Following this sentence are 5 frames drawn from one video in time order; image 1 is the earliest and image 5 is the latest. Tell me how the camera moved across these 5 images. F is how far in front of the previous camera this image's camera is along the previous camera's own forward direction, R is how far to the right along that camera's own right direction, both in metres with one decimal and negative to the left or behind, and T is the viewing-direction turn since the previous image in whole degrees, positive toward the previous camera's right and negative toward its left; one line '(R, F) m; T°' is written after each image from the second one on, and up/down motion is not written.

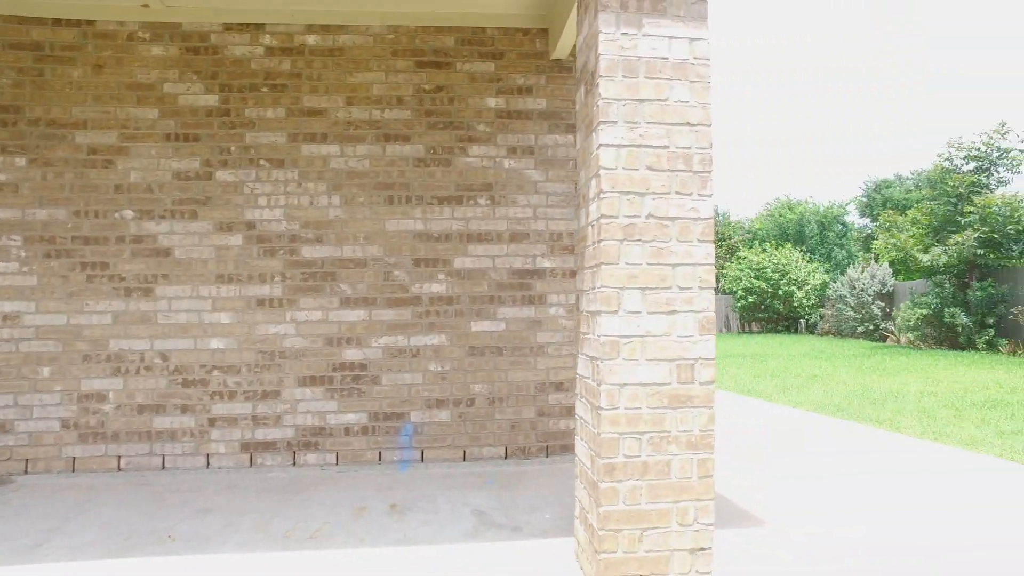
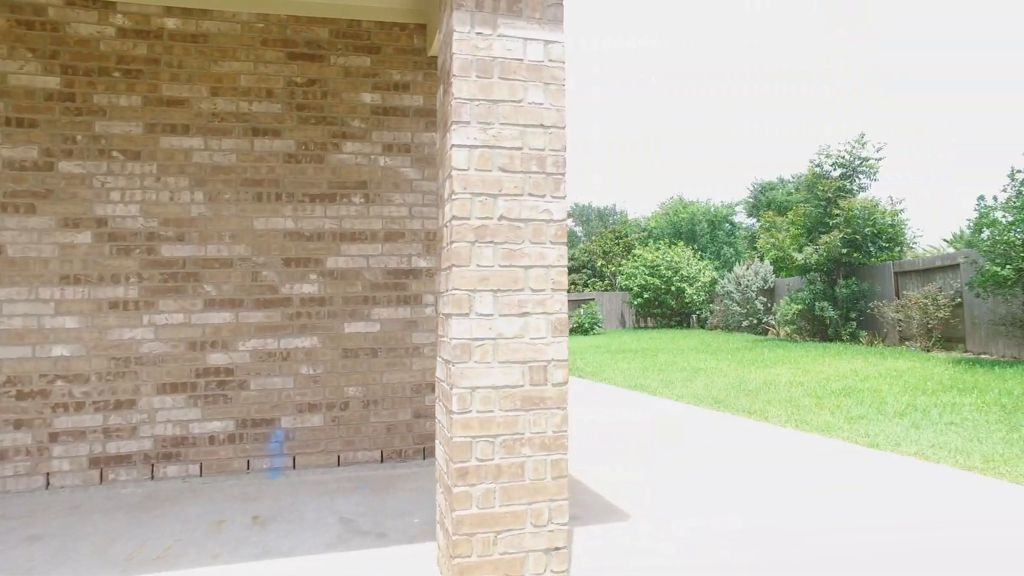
(+0.2, 0.0) m; +8°
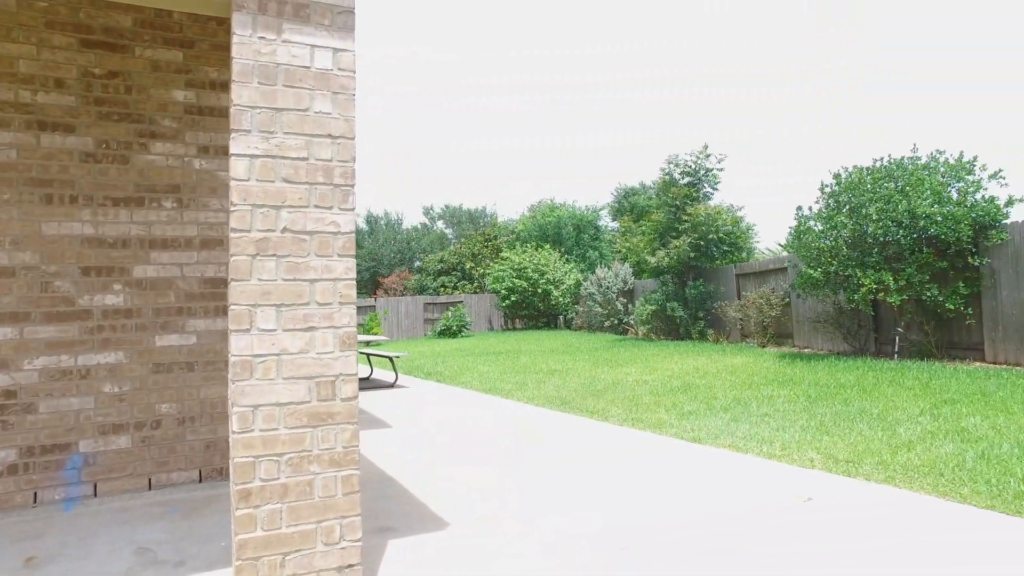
(+0.3, 0.0) m; +10°
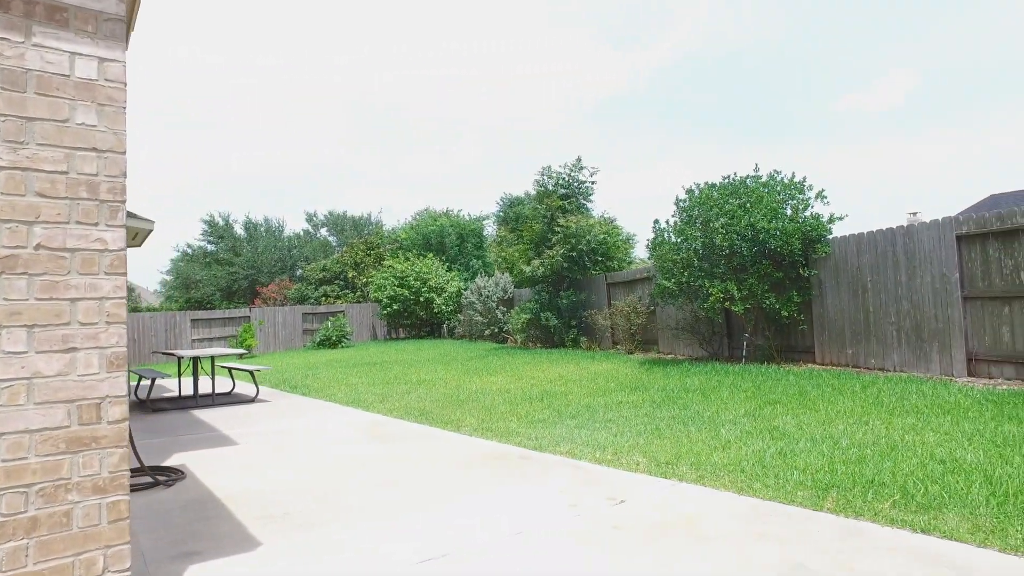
(+0.4, -0.1) m; +9°
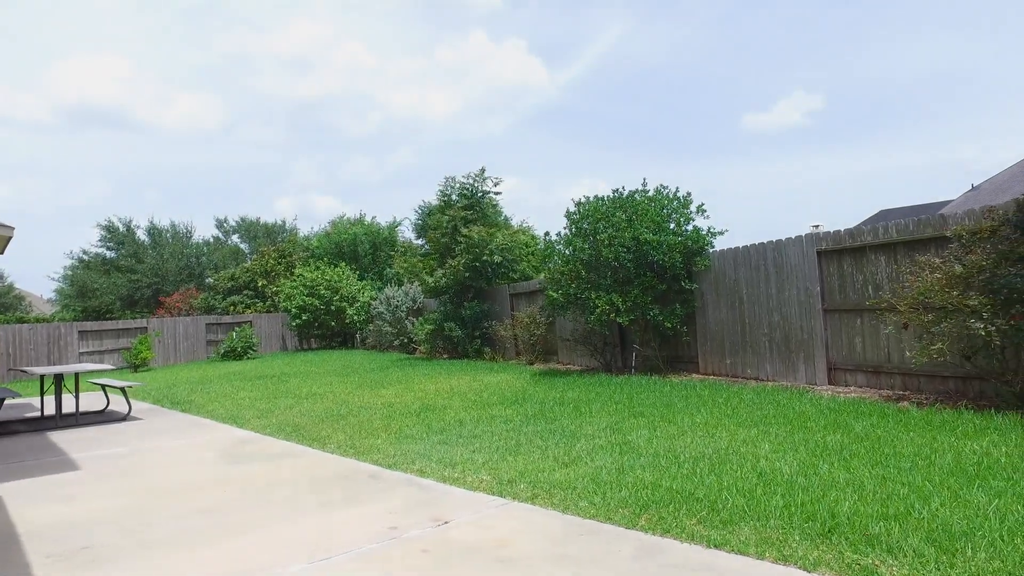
(+0.6, +0.1) m; +6°
